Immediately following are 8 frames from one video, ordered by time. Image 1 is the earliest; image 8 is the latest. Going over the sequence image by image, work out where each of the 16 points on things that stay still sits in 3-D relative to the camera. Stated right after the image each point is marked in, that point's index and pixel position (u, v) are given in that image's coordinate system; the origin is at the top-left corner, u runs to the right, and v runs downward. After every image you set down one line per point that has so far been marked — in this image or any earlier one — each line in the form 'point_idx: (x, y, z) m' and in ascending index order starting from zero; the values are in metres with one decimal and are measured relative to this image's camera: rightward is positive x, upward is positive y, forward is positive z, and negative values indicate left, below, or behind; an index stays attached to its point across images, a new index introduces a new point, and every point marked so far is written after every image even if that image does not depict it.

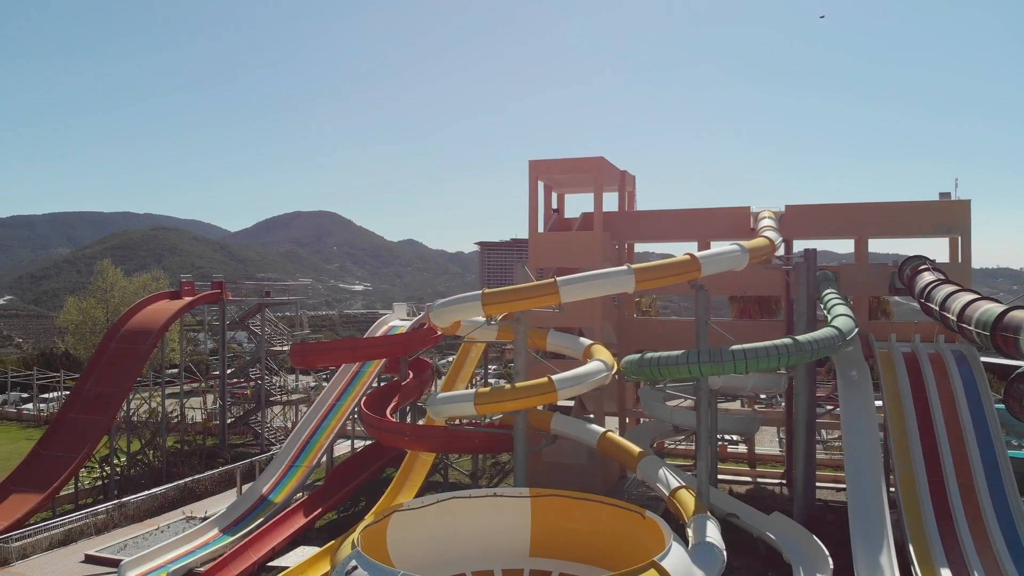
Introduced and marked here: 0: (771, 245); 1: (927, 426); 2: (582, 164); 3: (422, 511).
0: (+4.2, +0.7, +13.7) m
1: (+7.1, -2.4, +14.4) m
2: (+1.5, +2.6, +17.6) m
3: (-1.1, -2.8, +10.6) m
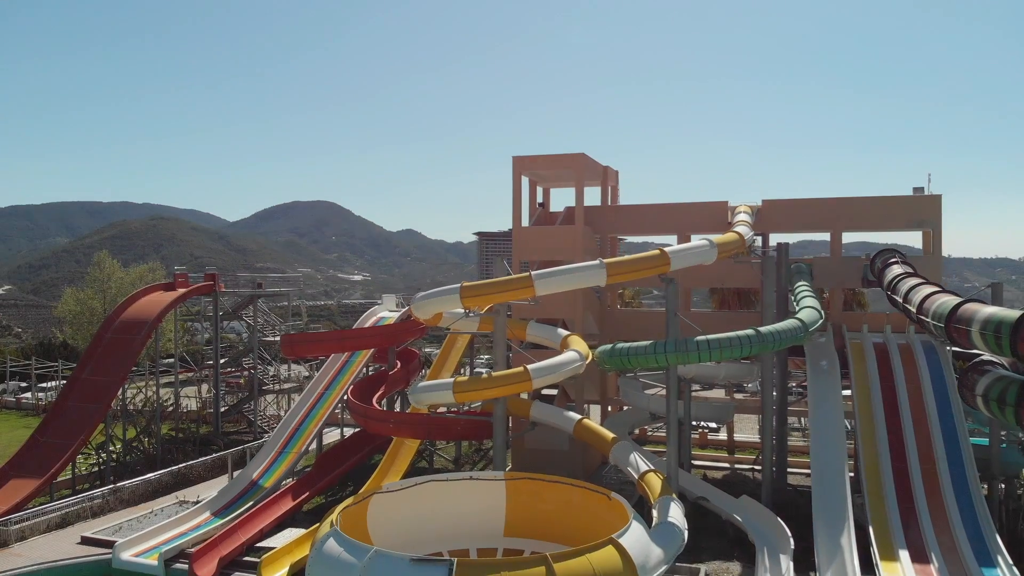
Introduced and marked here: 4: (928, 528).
0: (+3.8, +0.8, +14.2) m
1: (+6.8, -2.3, +14.9) m
2: (+1.1, +2.8, +18.1) m
3: (-1.5, -2.7, +11.1) m
4: (+6.2, -3.5, +12.4) m
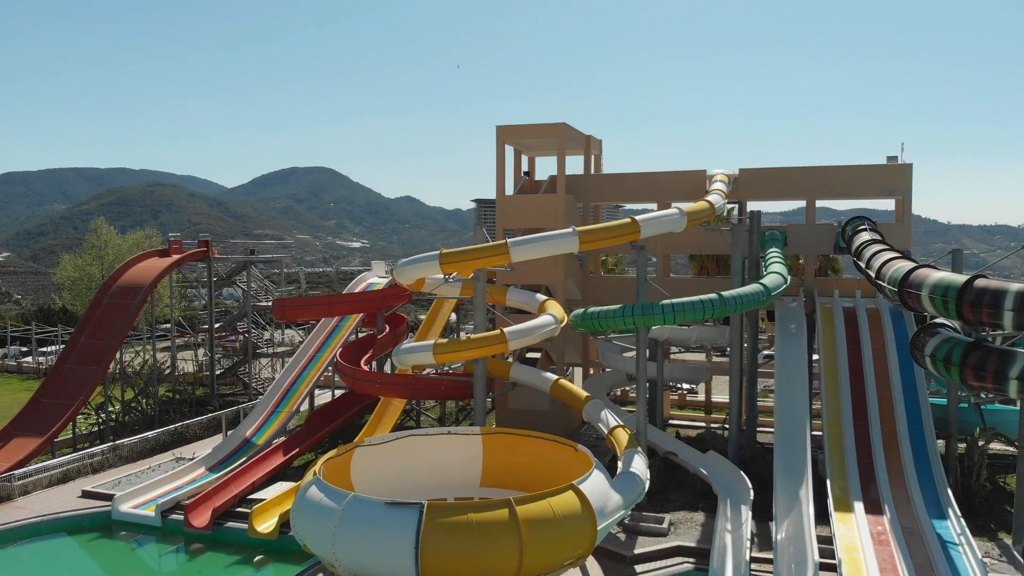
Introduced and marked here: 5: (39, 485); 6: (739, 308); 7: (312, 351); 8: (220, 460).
0: (+3.5, +1.4, +14.7) m
1: (+6.4, -1.6, +15.6) m
2: (+0.8, +3.5, +18.6) m
3: (-1.8, -2.2, +11.8) m
4: (+5.8, -3.0, +13.1) m
5: (-8.4, -3.5, +14.9) m
6: (+3.4, -0.3, +12.8) m
7: (-4.5, -1.4, +18.9) m
8: (-5.3, -3.2, +15.4) m
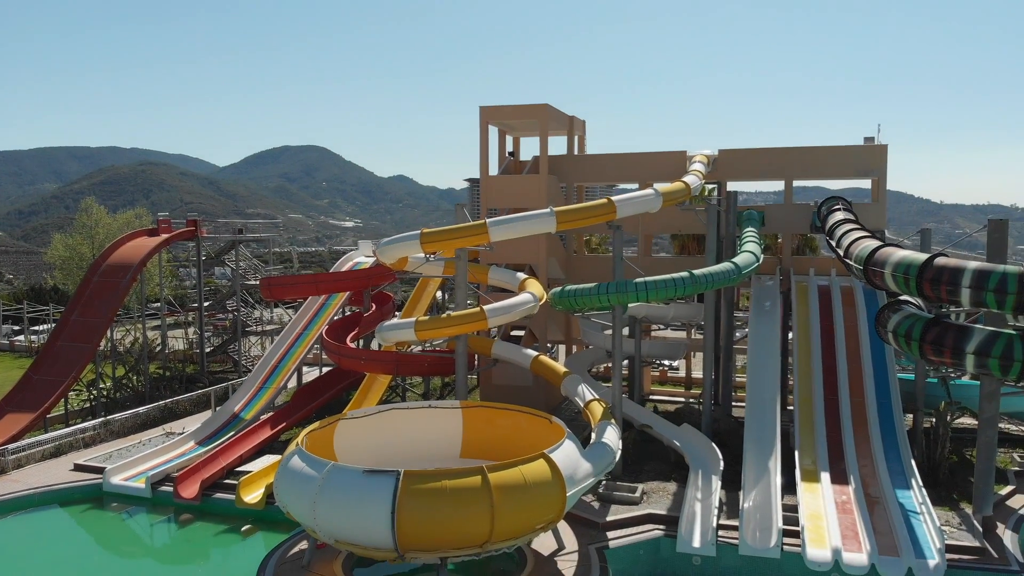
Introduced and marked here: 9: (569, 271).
0: (+3.1, +1.8, +15.1) m
1: (+6.1, -1.2, +16.1) m
2: (+0.4, +4.0, +18.8) m
3: (-2.1, -1.9, +12.2) m
4: (+5.5, -2.7, +13.6) m
5: (-8.7, -3.1, +15.2) m
6: (+3.1, 0.0, +13.2) m
7: (-4.9, -0.9, +19.2) m
8: (-5.7, -2.8, +15.8) m
9: (+1.3, +0.4, +19.7) m
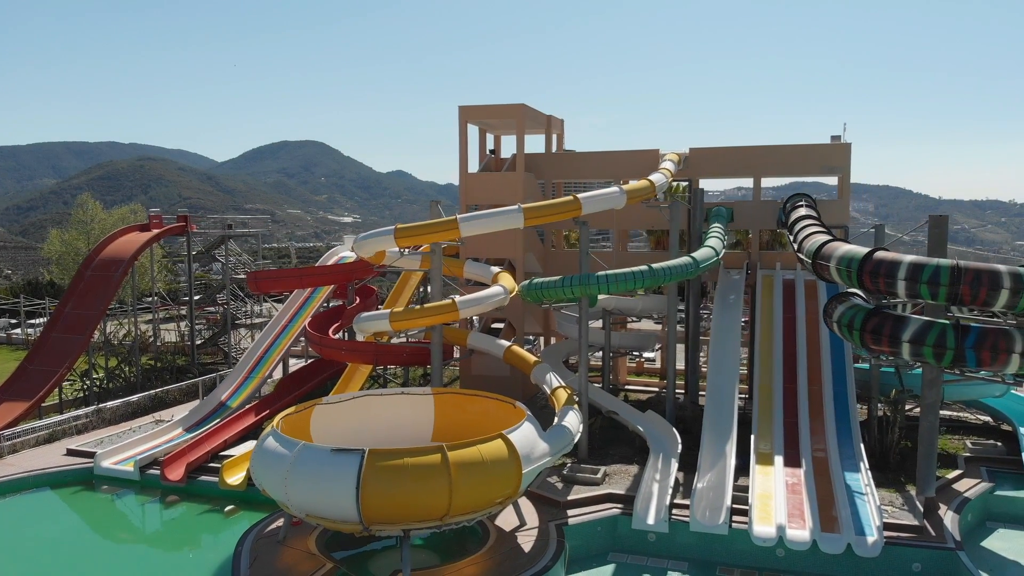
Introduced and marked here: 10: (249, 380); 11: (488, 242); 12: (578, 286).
0: (+2.6, +1.9, +15.8) m
1: (+5.6, -1.1, +16.8) m
2: (-0.1, +4.1, +19.5) m
3: (-2.6, -1.8, +12.9) m
4: (+5.0, -2.5, +14.3) m
5: (-9.2, -3.0, +15.9) m
6: (+2.6, +0.2, +13.9) m
7: (-5.4, -0.8, +19.9) m
8: (-6.2, -2.6, +16.5) m
9: (+0.8, +0.5, +20.4) m
10: (-5.6, -2.0, +18.0) m
11: (-0.5, +1.0, +18.8) m
12: (+1.1, 0.0, +13.7) m
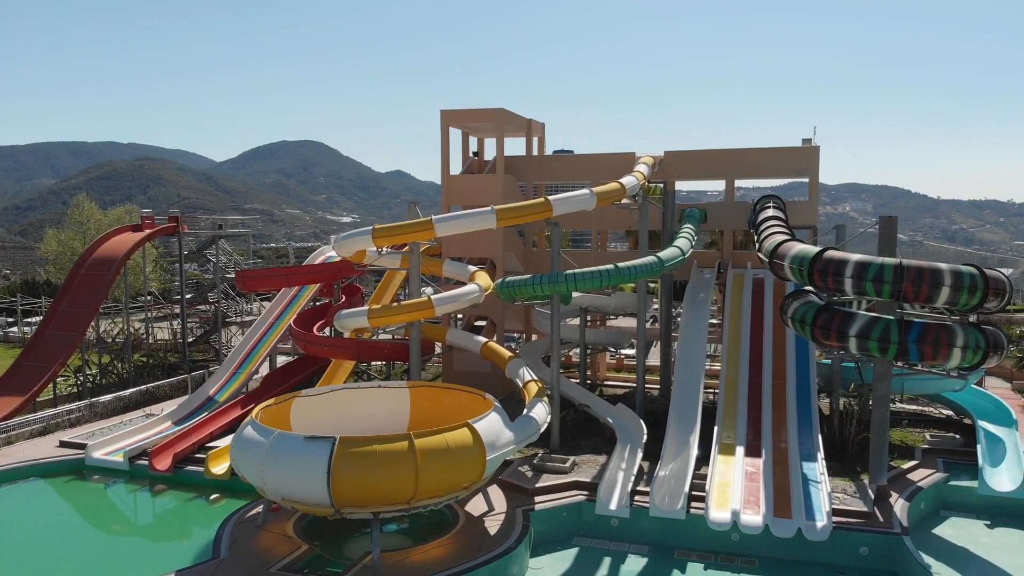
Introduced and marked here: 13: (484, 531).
0: (+2.2, +2.0, +16.4) m
1: (+5.1, -1.1, +17.4) m
2: (-0.6, +4.2, +20.1) m
3: (-3.1, -1.8, +13.5) m
4: (+4.5, -2.5, +14.9) m
5: (-9.7, -2.9, +16.6) m
6: (+2.1, +0.2, +14.5) m
7: (-5.9, -0.8, +20.5) m
8: (-6.7, -2.6, +17.1) m
9: (+0.4, +0.6, +21.0) m
10: (-6.1, -2.0, +18.6) m
11: (-1.0, +1.1, +19.4) m
12: (+0.6, +0.1, +14.3) m
13: (-0.4, -3.4, +11.8) m
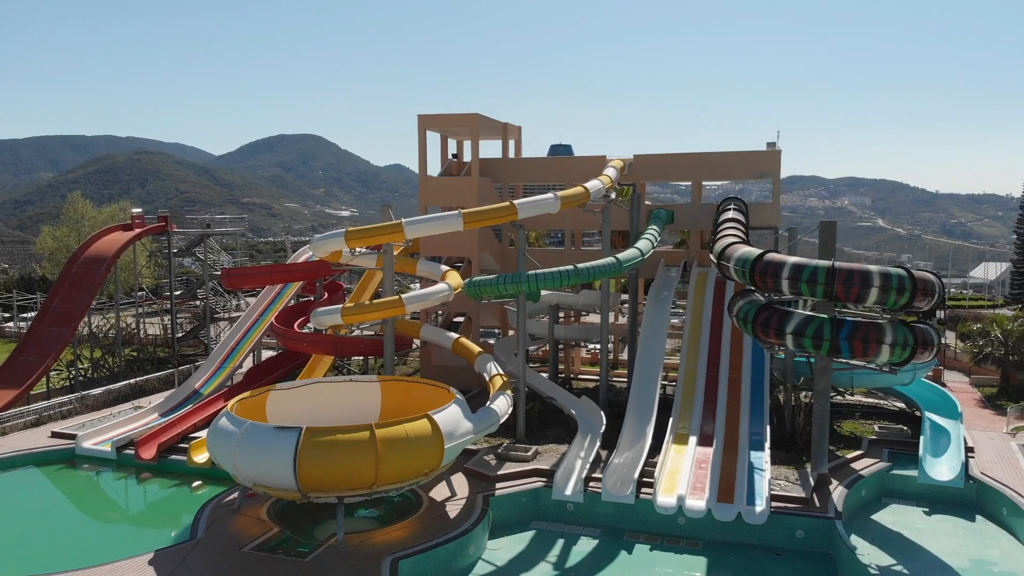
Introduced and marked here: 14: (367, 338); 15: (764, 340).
0: (+1.5, +2.0, +17.2) m
1: (+4.5, -1.0, +18.2) m
2: (-1.2, +4.2, +20.9) m
3: (-3.7, -1.8, +14.4) m
4: (+3.9, -2.5, +15.8) m
5: (-10.3, -2.9, +17.4) m
6: (+1.5, +0.2, +15.4) m
7: (-6.5, -0.7, +21.4) m
8: (-7.3, -2.6, +18.0) m
9: (-0.3, +0.6, +21.9) m
10: (-6.7, -1.9, +19.4) m
11: (-1.6, +1.1, +20.3) m
12: (0.0, +0.1, +15.1) m
13: (-1.0, -3.4, +12.7) m
14: (-3.2, -1.1, +18.3) m
15: (+4.1, -0.8, +13.4) m
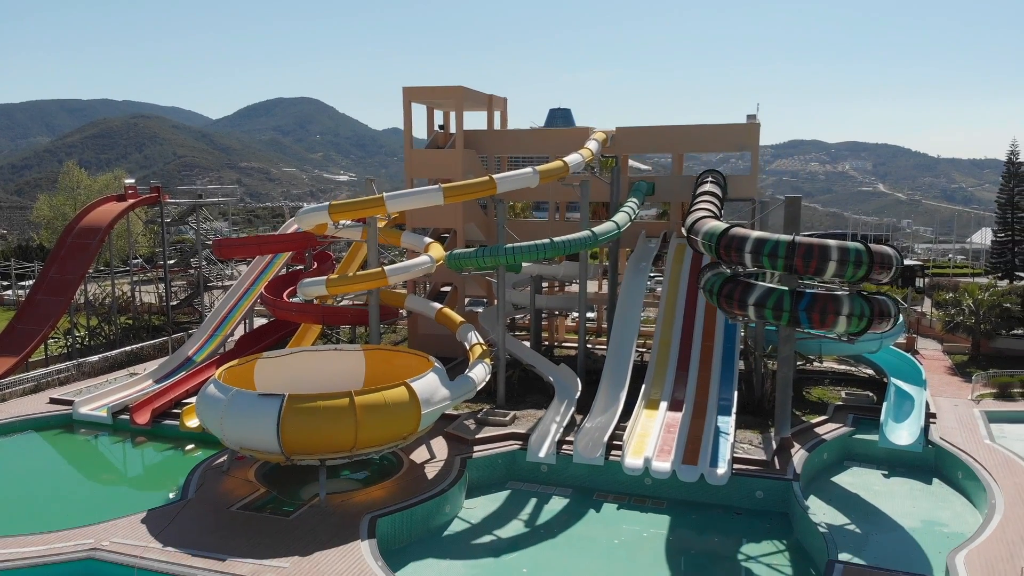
0: (+1.1, +2.6, +17.7) m
1: (+4.1, -0.4, +18.8) m
2: (-1.6, +5.0, +21.3) m
3: (-4.1, -1.3, +15.0) m
4: (+3.5, -1.9, +16.5) m
5: (-10.7, -2.3, +18.1) m
6: (+1.1, +0.7, +15.9) m
7: (-6.9, +0.1, +22.0) m
8: (-7.7, -1.9, +18.6) m
9: (-0.7, +1.4, +22.4) m
10: (-7.1, -1.2, +20.1) m
11: (-2.0, +1.8, +20.8) m
12: (-0.4, +0.6, +15.7) m
13: (-1.4, -3.0, +13.4) m
14: (-3.6, -0.4, +18.9) m
15: (+3.6, -0.4, +14.0) m
